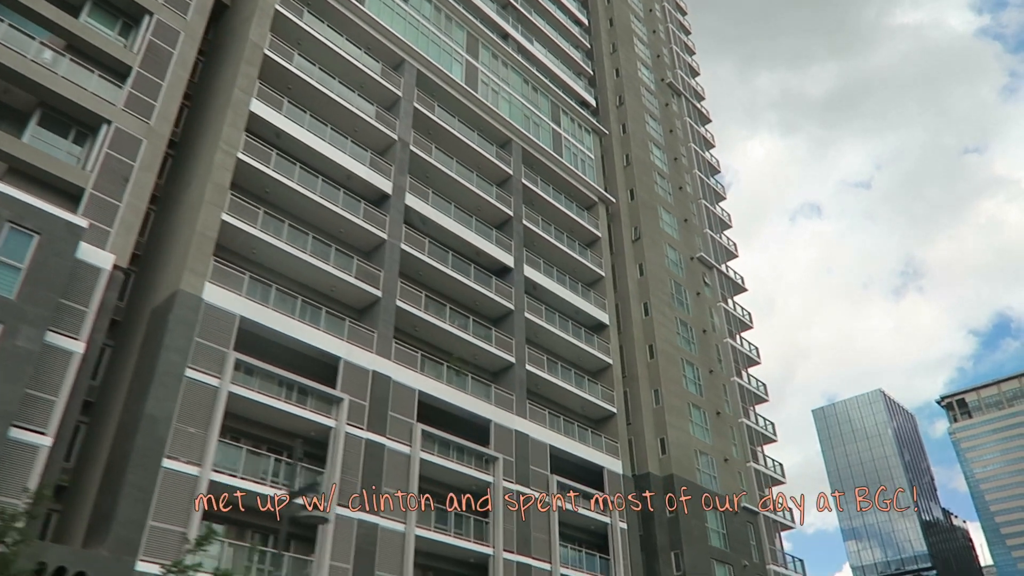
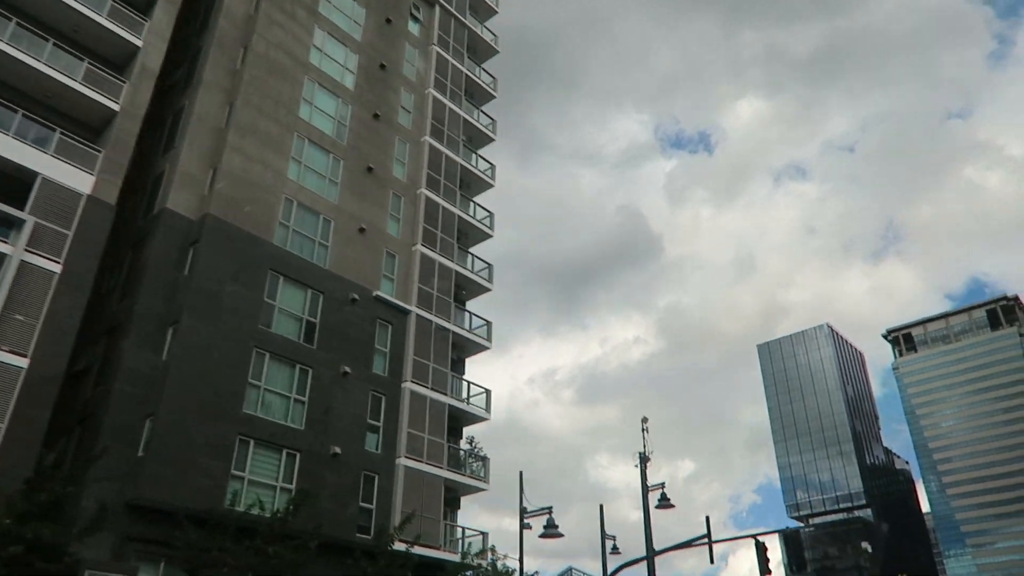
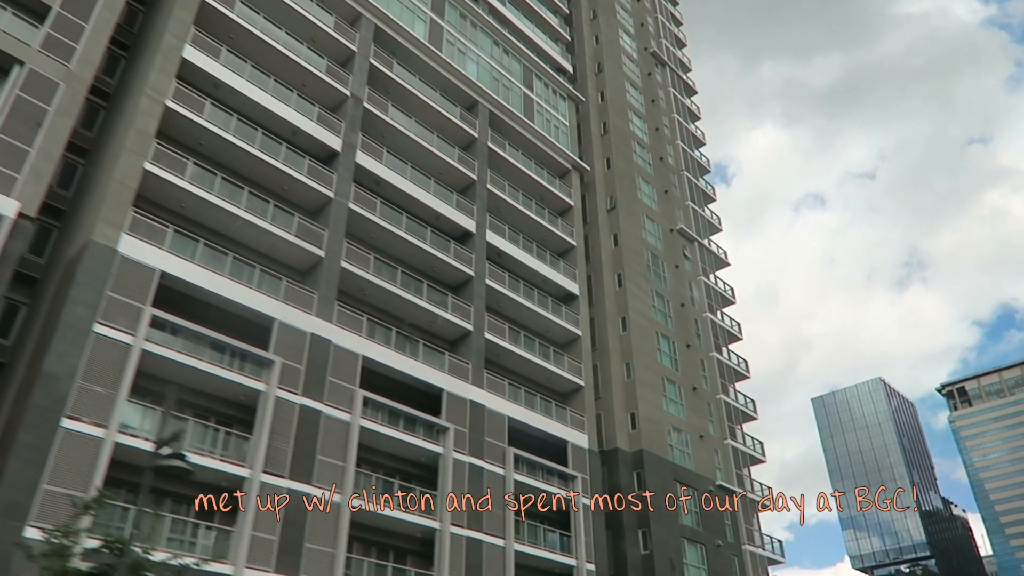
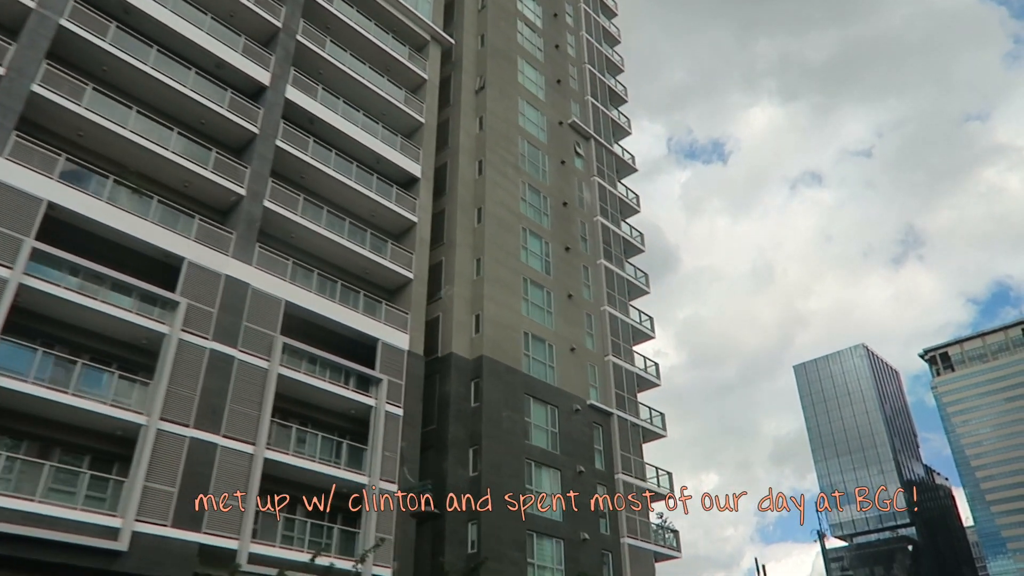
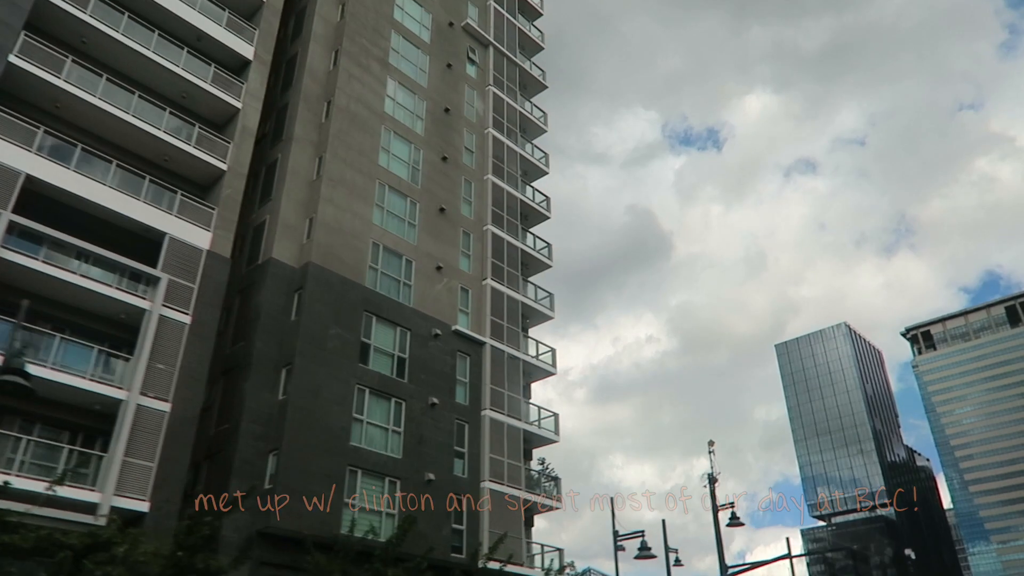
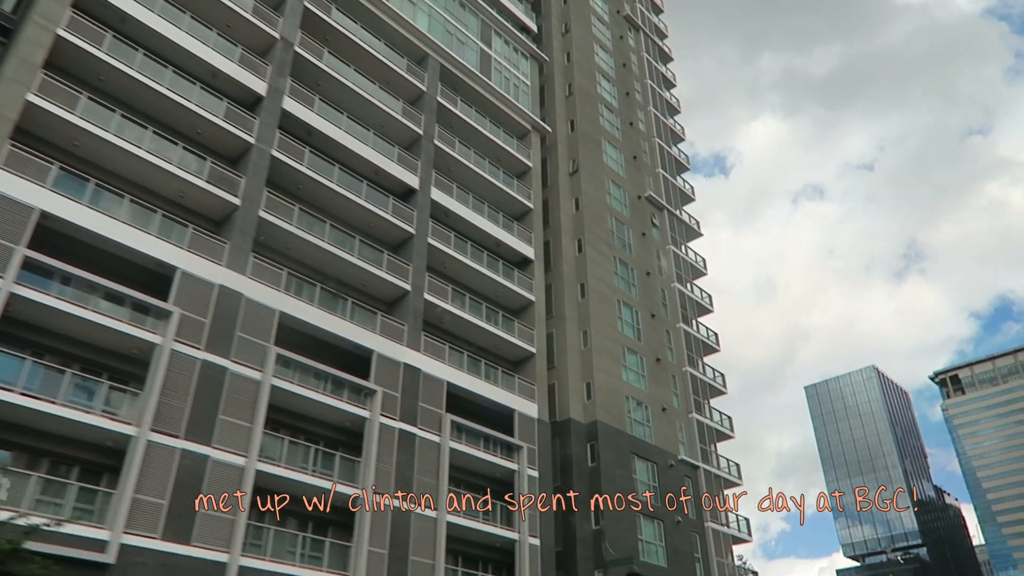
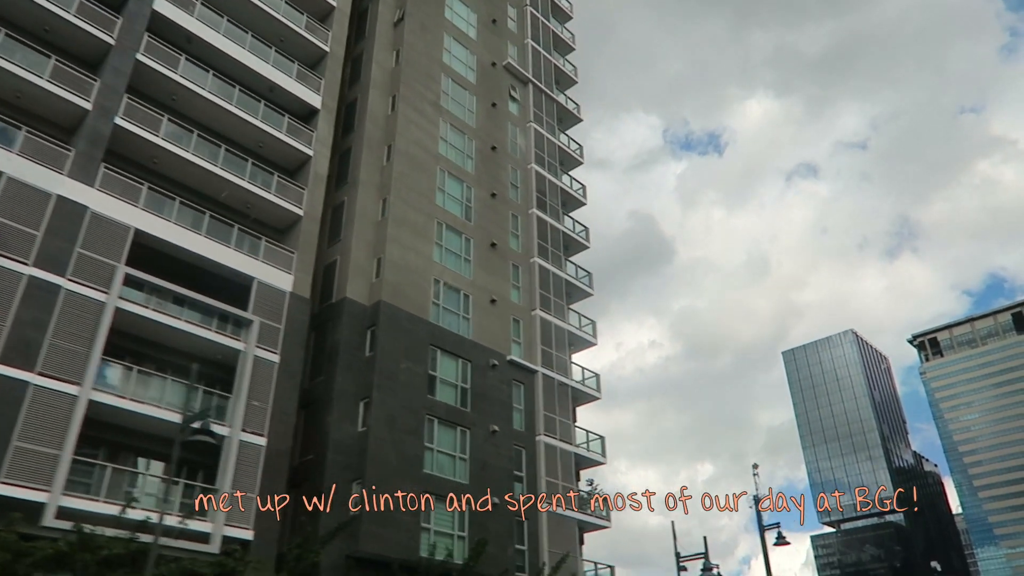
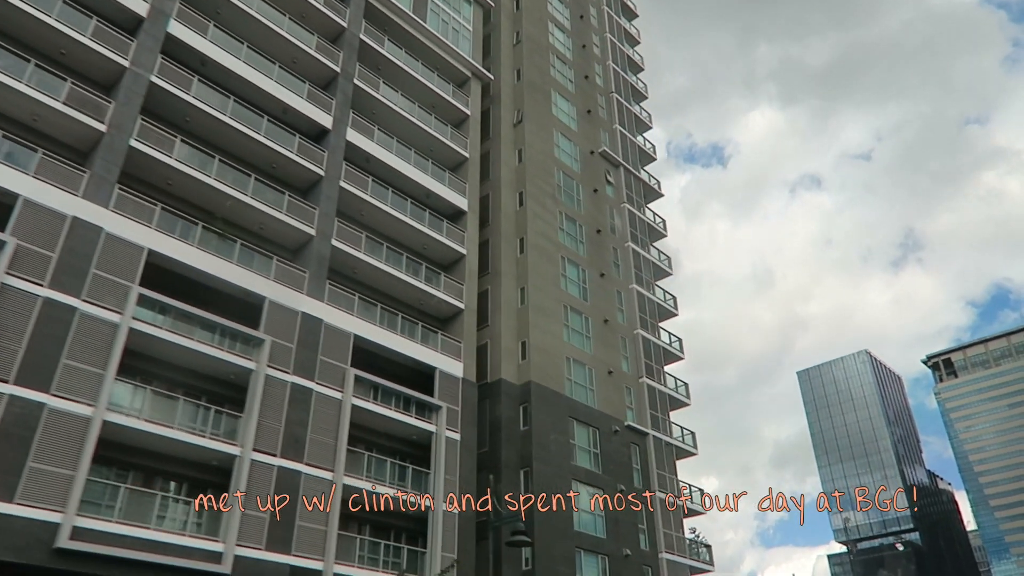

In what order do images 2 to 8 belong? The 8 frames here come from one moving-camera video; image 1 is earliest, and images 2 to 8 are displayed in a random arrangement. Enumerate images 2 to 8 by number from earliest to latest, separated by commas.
3, 6, 8, 4, 7, 5, 2
